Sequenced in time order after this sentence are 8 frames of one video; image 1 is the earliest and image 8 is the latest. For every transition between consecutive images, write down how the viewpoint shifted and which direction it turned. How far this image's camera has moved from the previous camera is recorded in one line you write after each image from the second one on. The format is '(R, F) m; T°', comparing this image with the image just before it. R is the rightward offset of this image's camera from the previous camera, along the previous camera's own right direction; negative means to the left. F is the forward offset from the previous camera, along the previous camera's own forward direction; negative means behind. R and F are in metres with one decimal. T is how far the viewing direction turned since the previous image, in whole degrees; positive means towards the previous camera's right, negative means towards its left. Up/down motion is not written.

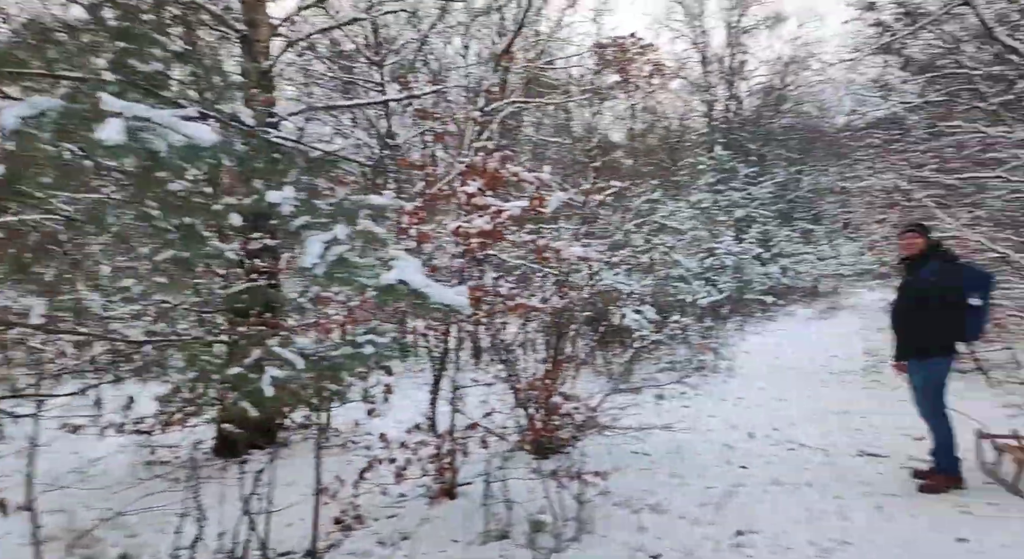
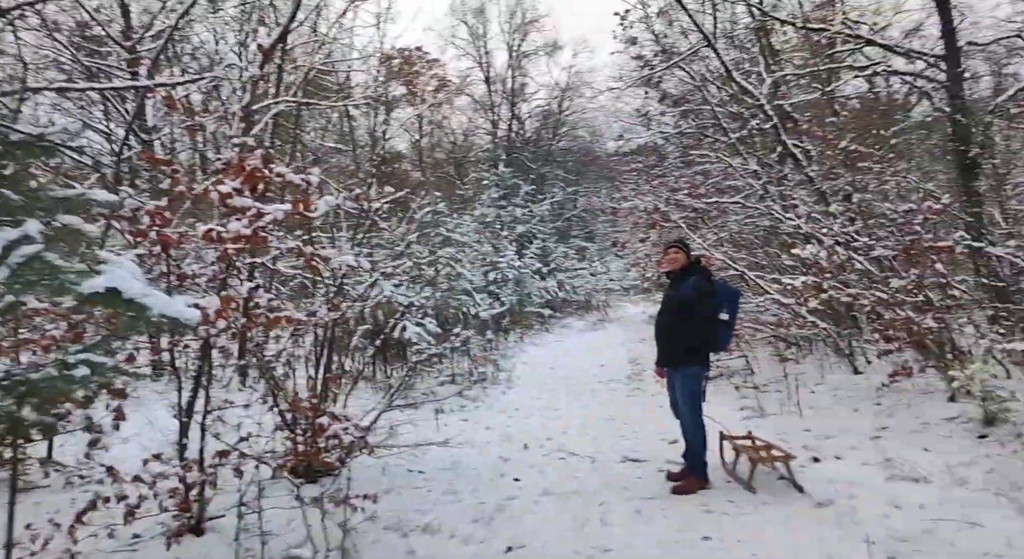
(+0.2, +0.4) m; +18°
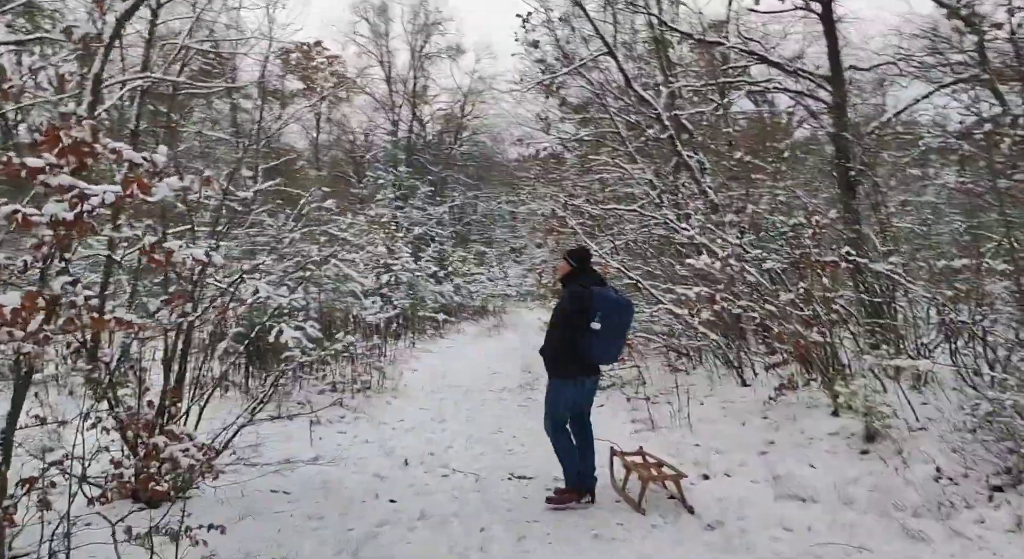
(+0.1, +0.4) m; +9°
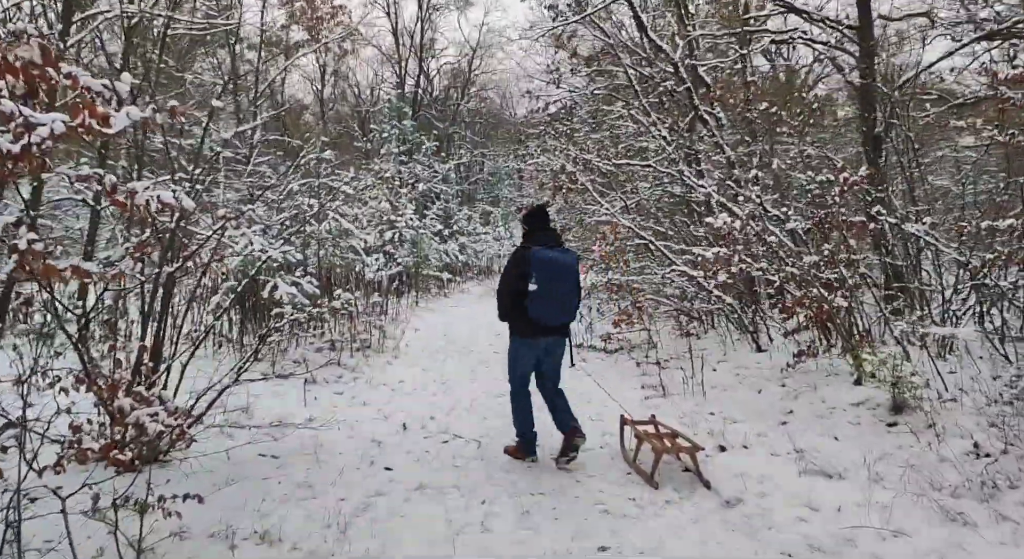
(0.0, +0.4) m; 0°
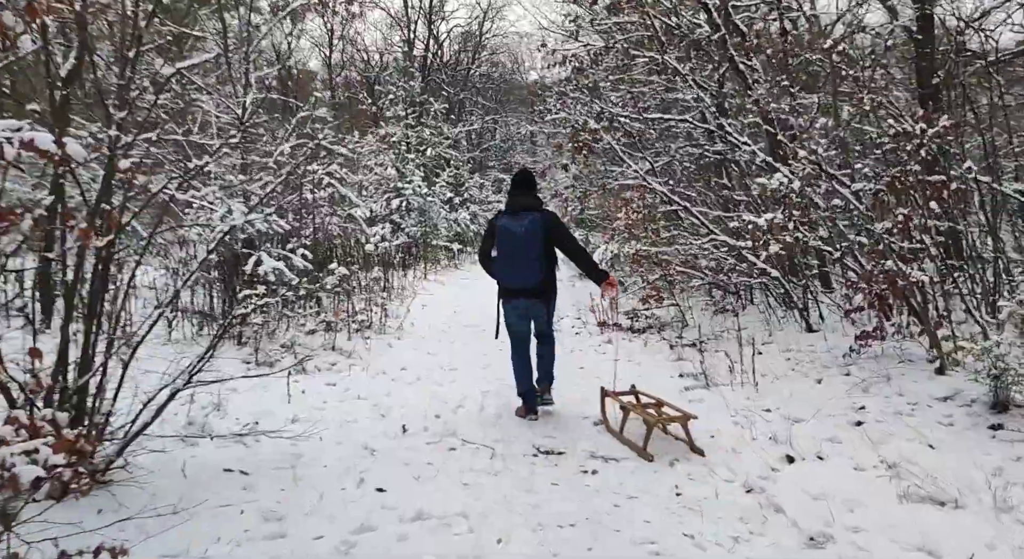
(0.0, +0.9) m; -1°
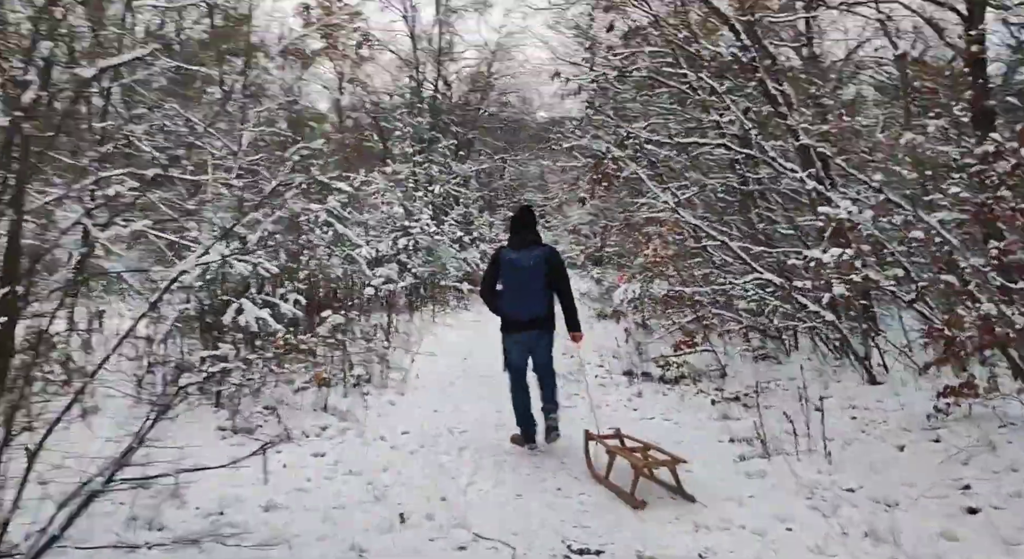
(-0.1, +0.8) m; -1°
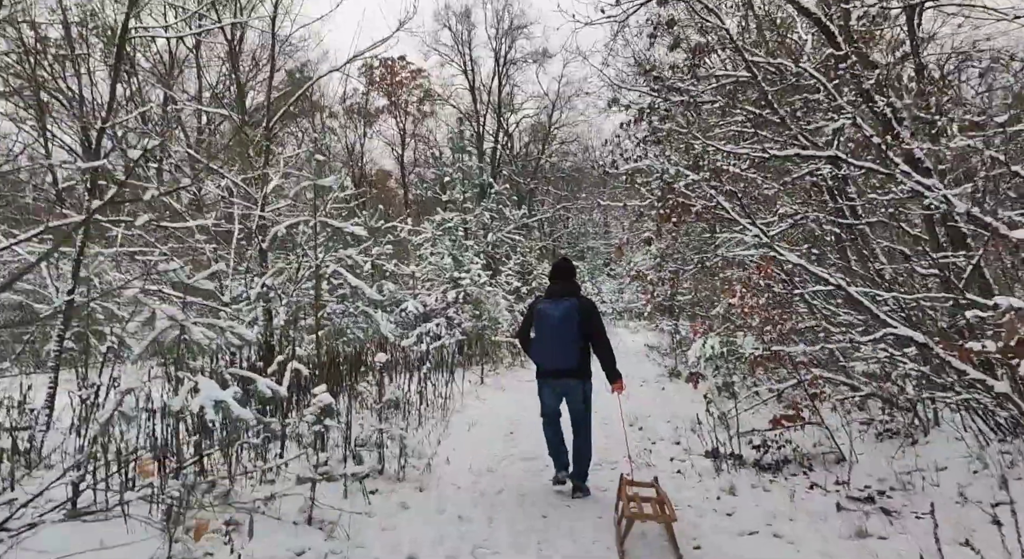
(+0.2, +1.3) m; -6°
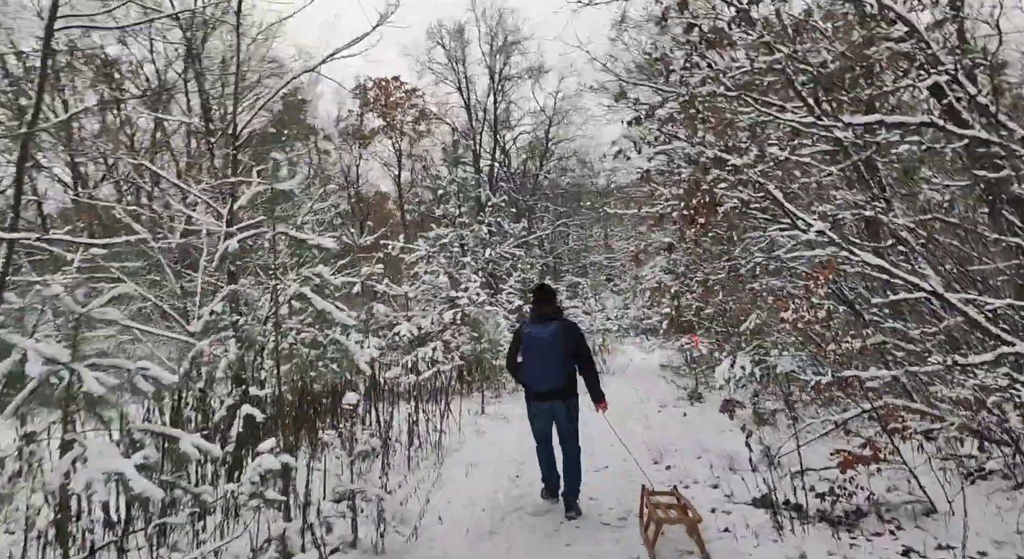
(0.0, +1.0) m; 0°
